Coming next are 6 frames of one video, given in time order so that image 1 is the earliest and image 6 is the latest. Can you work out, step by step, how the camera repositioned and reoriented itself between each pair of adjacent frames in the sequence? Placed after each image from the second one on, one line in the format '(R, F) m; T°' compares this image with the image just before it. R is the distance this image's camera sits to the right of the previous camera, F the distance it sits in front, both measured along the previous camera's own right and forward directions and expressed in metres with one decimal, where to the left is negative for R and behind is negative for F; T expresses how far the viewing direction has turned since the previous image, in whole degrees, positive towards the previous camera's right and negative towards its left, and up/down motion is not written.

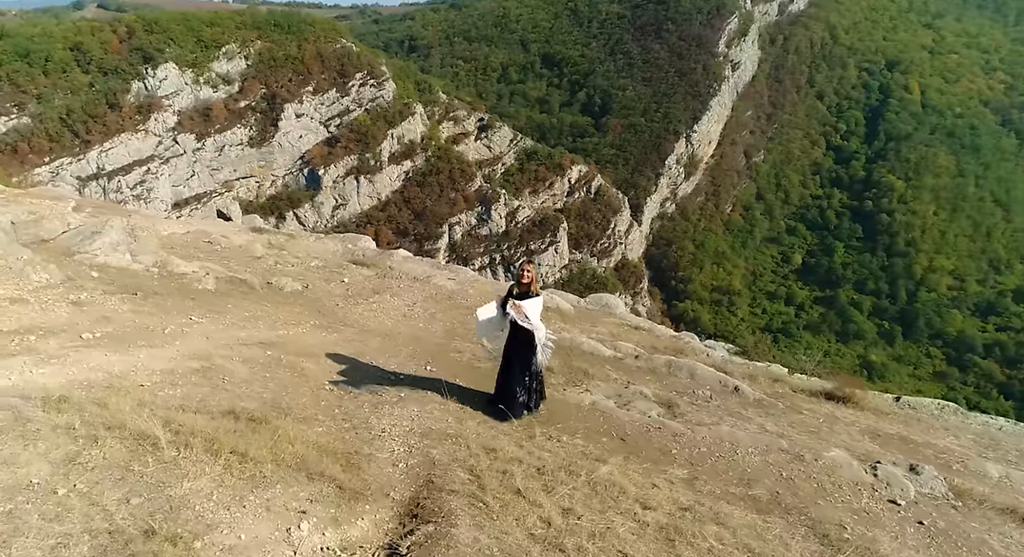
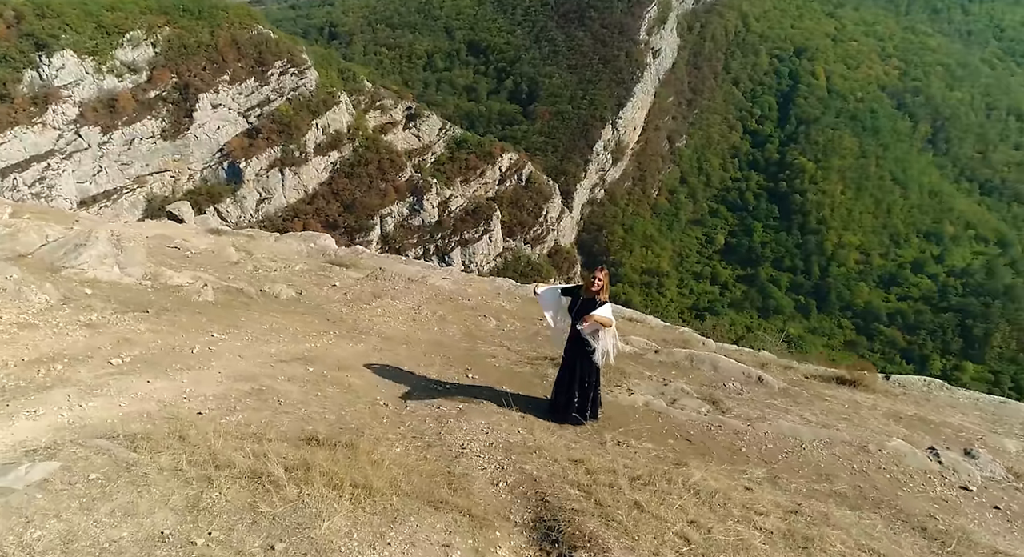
(-1.7, +0.1) m; +8°
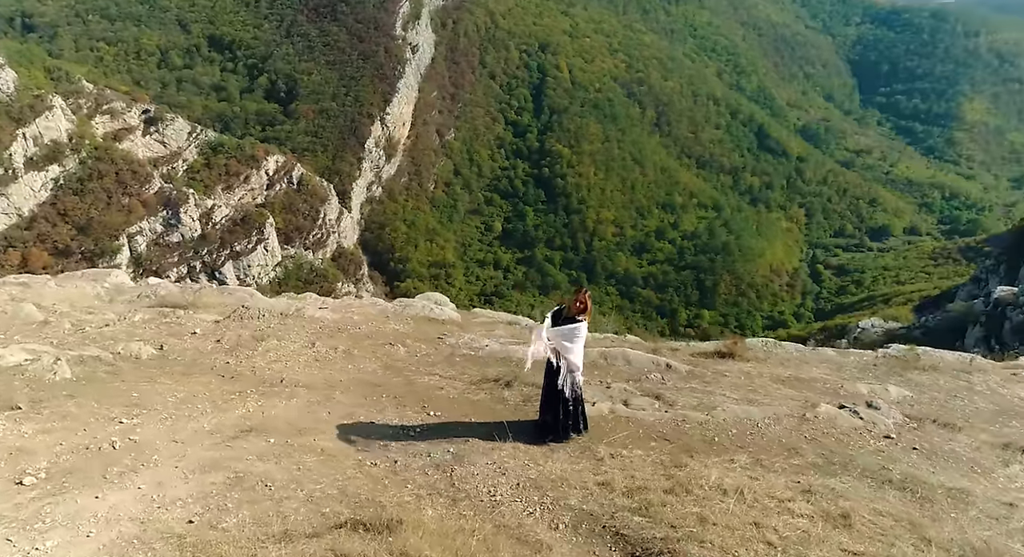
(-2.6, +0.6) m; +21°
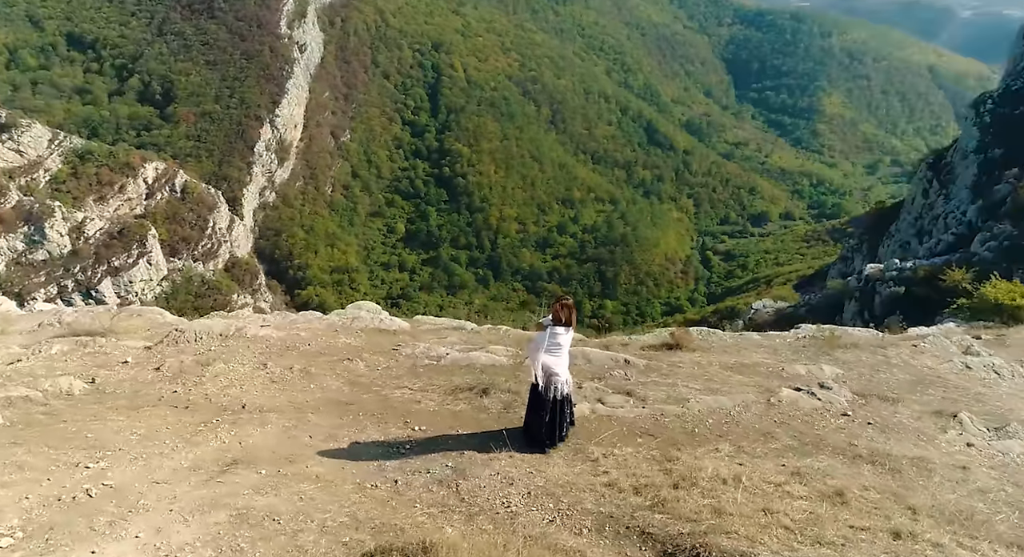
(-1.2, +0.1) m; +9°
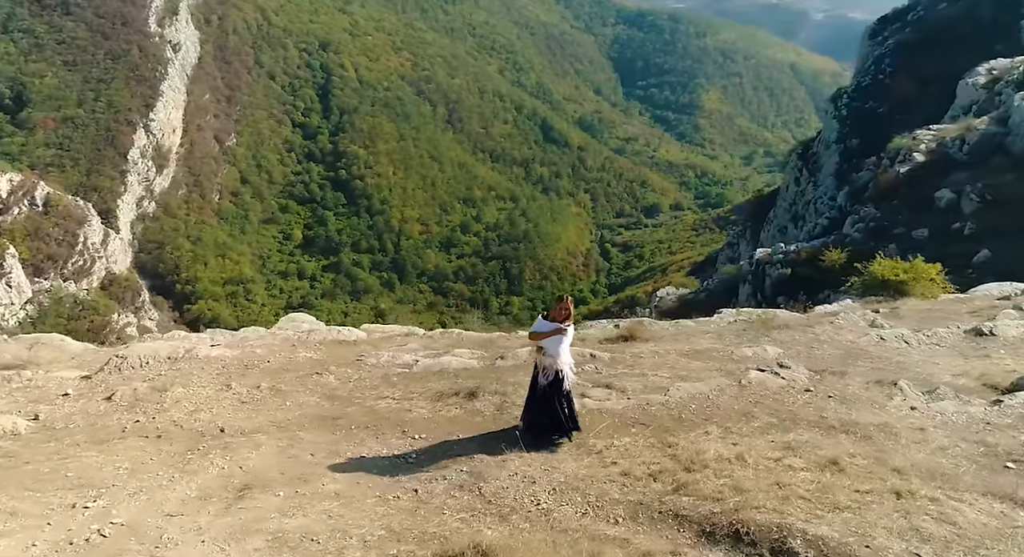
(-1.3, 0.0) m; +9°
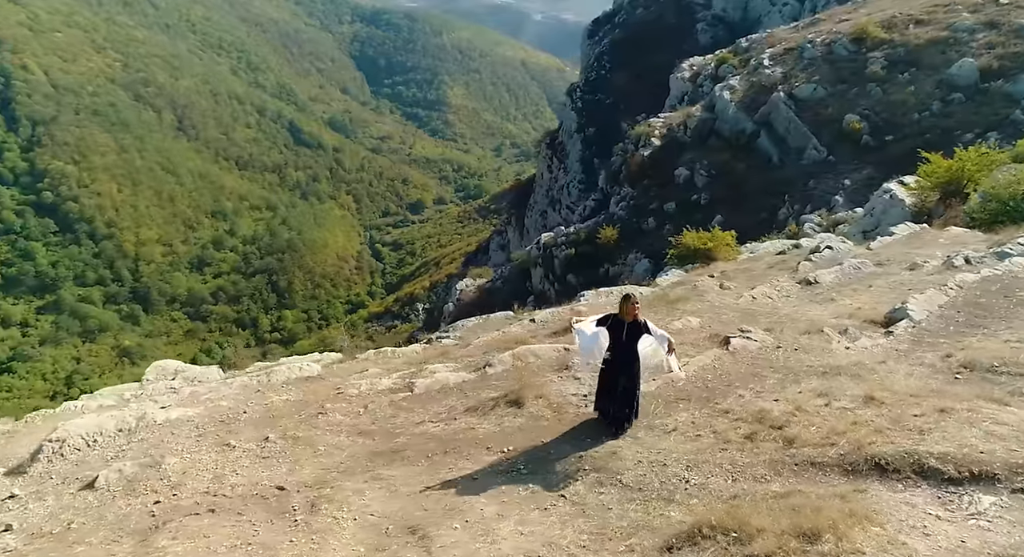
(-4.1, +0.8) m; +22°
